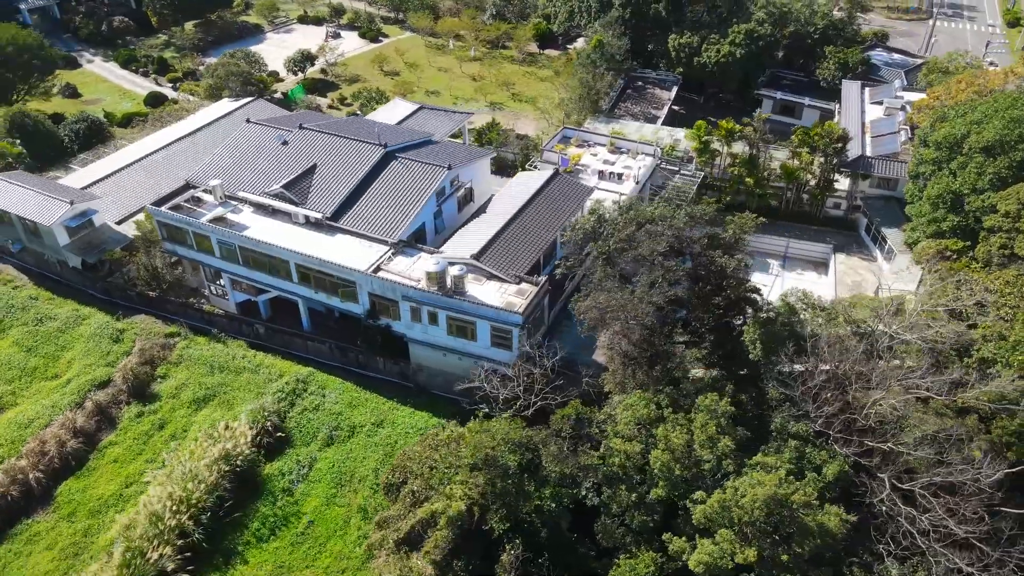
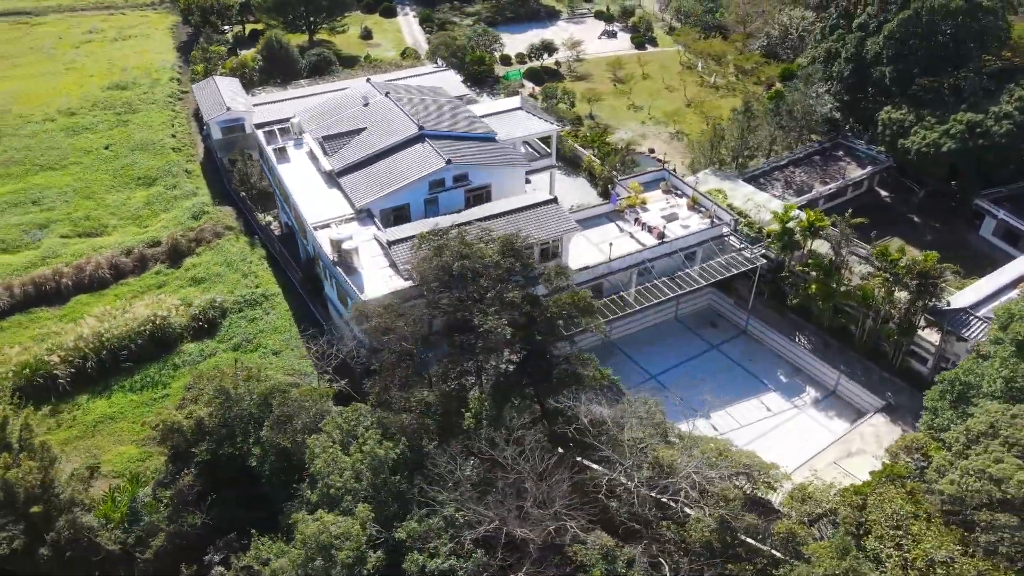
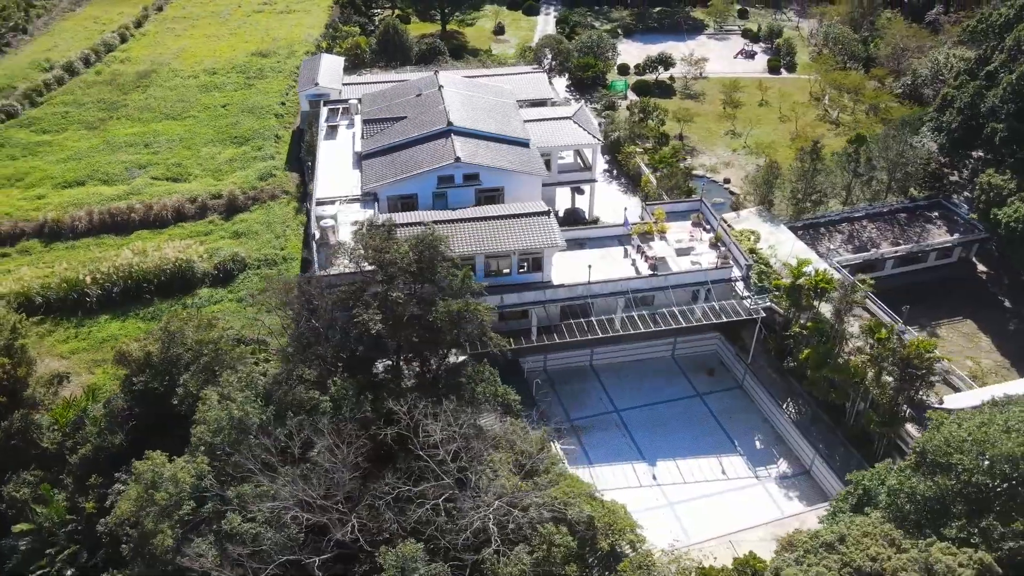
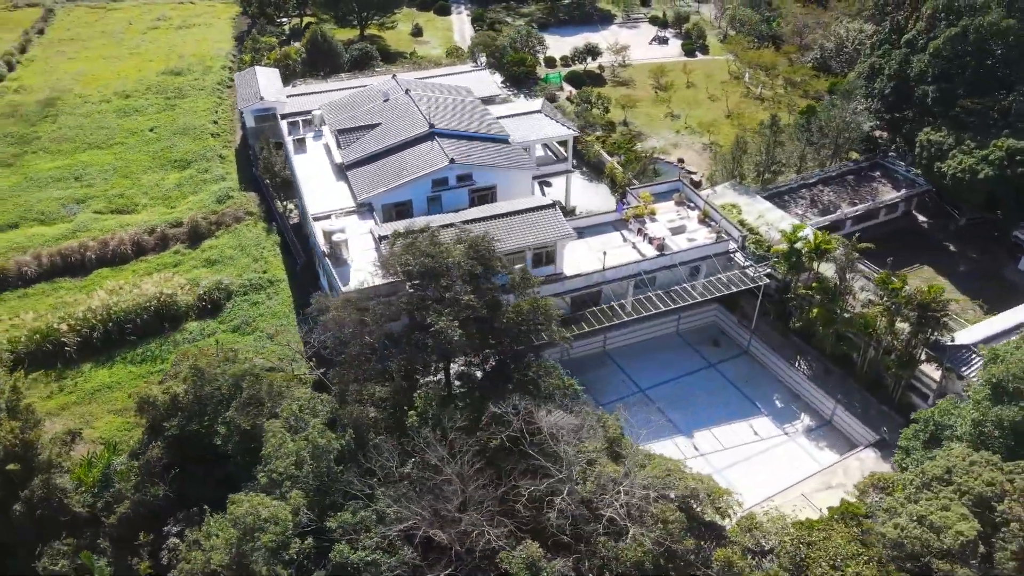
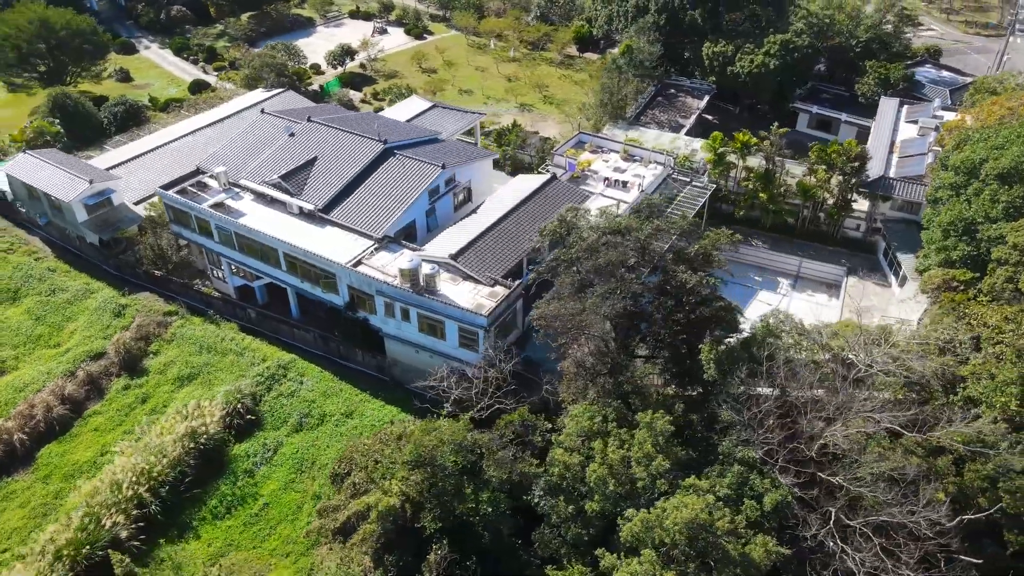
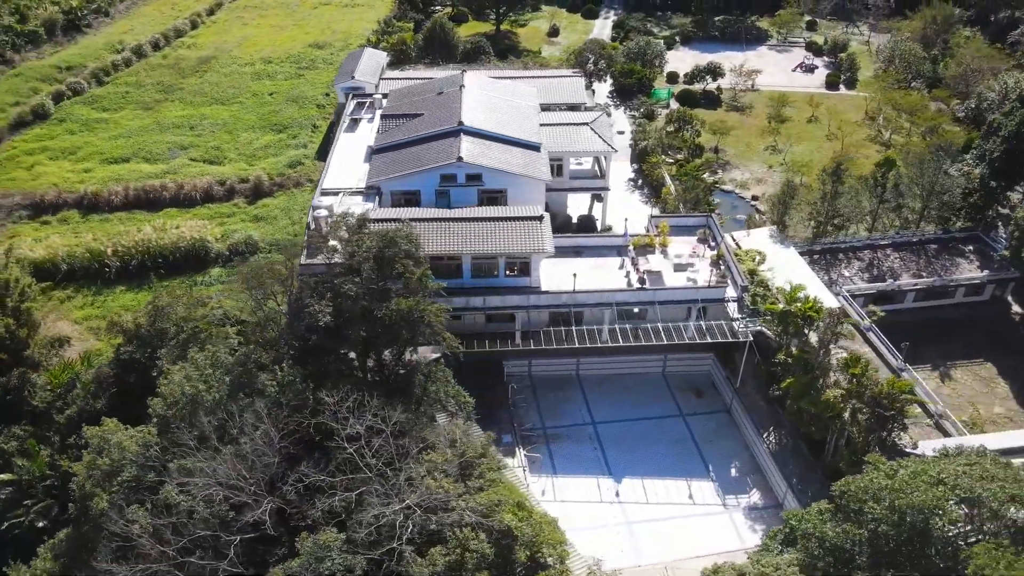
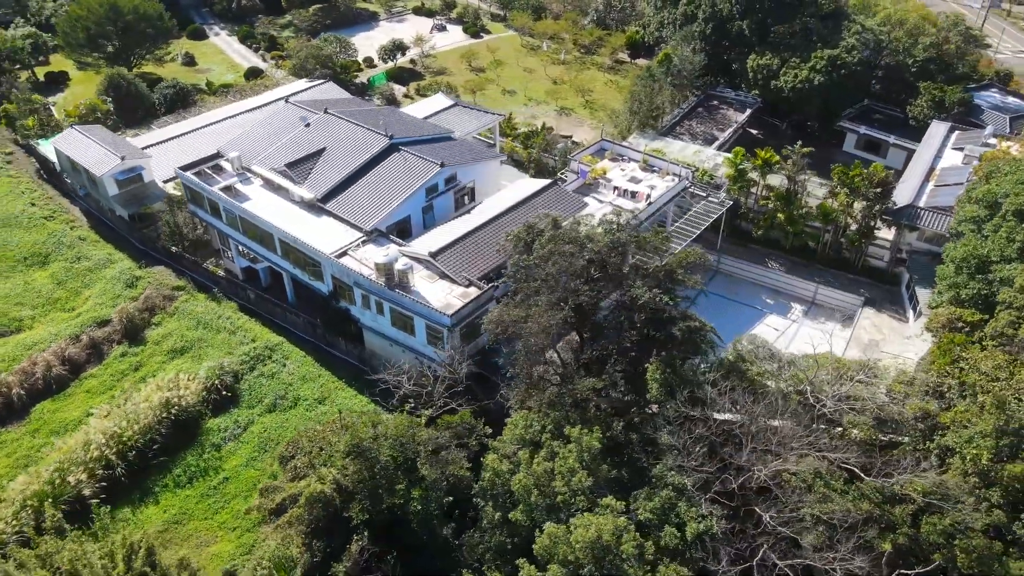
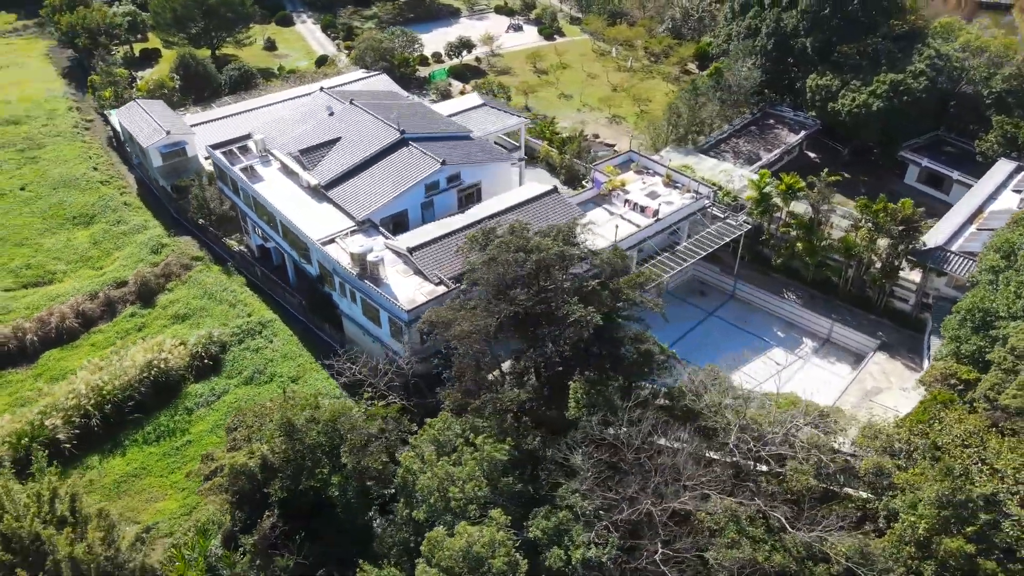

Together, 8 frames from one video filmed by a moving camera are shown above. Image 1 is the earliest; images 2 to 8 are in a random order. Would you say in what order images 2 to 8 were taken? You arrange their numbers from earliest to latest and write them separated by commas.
5, 7, 8, 2, 4, 3, 6
